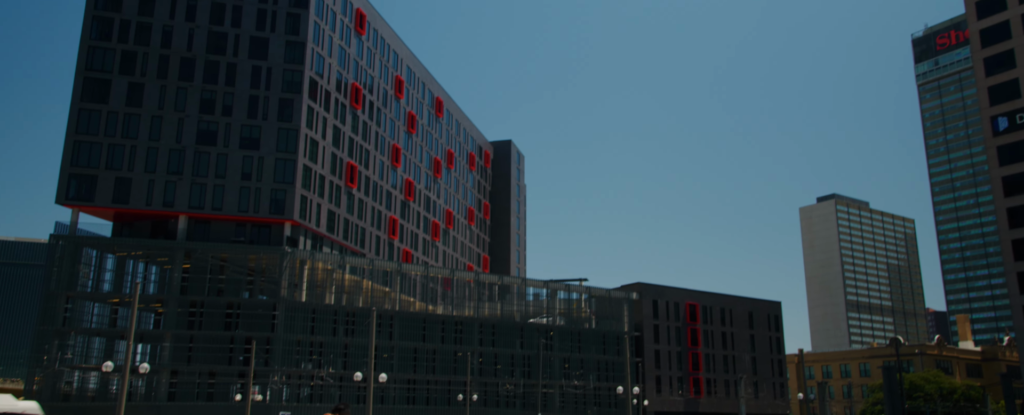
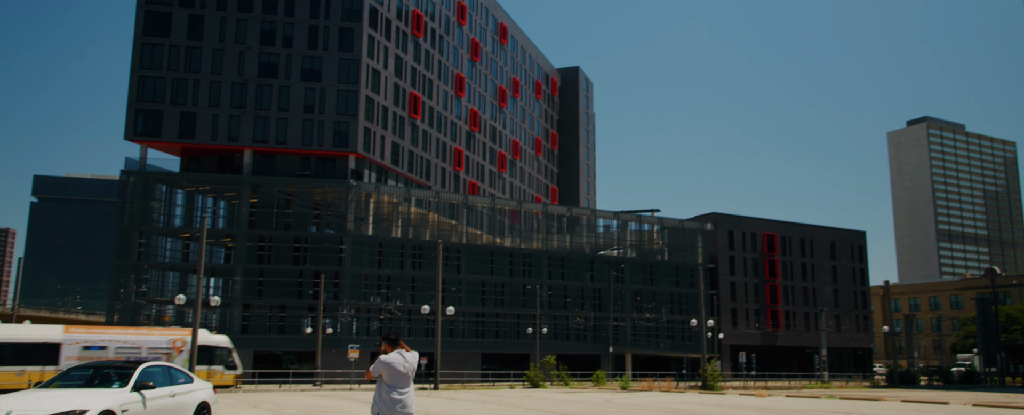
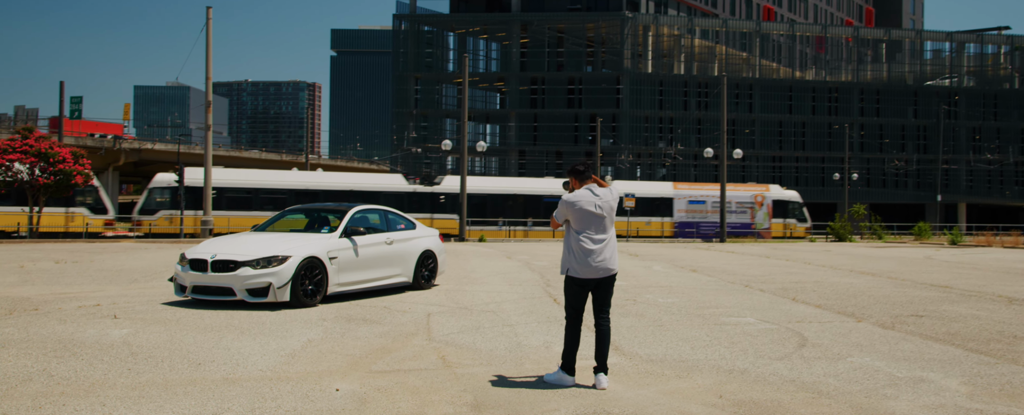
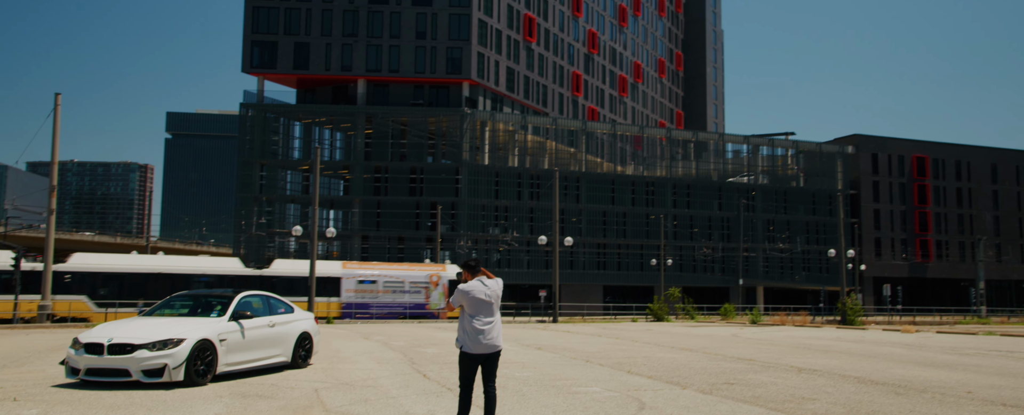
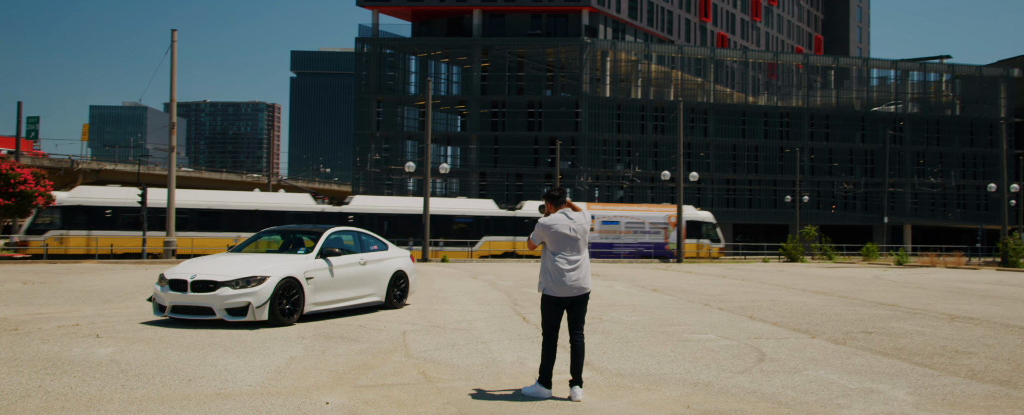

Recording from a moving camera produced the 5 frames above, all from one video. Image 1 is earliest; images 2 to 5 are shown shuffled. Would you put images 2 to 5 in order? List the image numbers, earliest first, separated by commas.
2, 4, 5, 3
